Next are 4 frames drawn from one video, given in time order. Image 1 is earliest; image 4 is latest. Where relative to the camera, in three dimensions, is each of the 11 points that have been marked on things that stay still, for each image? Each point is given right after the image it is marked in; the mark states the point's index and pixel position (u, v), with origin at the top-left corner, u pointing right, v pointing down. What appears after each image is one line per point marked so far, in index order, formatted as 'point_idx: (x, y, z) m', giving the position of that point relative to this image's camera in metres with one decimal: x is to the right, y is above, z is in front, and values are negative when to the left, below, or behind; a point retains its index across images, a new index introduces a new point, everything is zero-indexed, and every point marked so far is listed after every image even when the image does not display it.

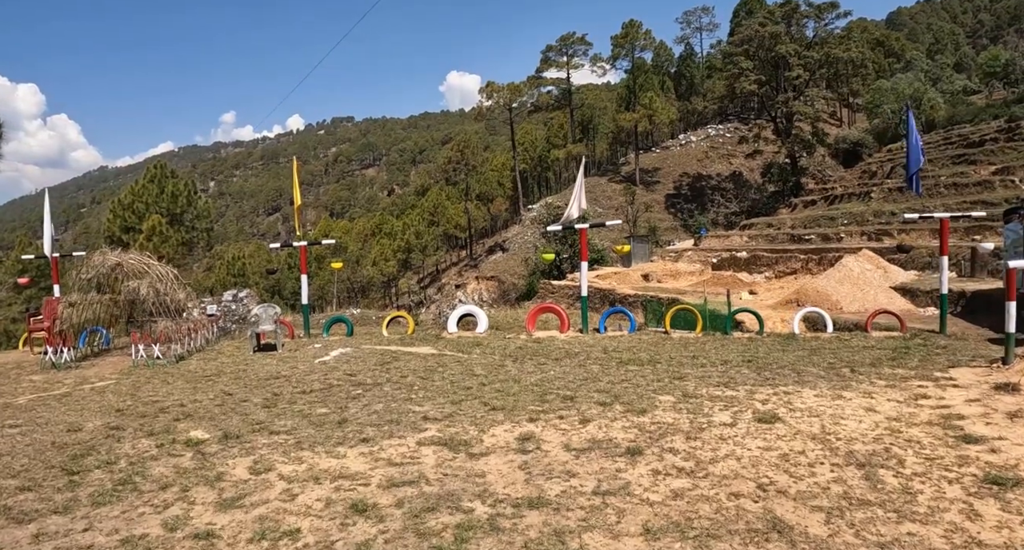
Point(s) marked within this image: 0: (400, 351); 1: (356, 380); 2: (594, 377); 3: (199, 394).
0: (-1.3, -0.9, +8.0) m
1: (-1.5, -1.0, +6.4) m
2: (+0.8, -1.0, +6.5) m
3: (-3.0, -1.1, +6.5) m
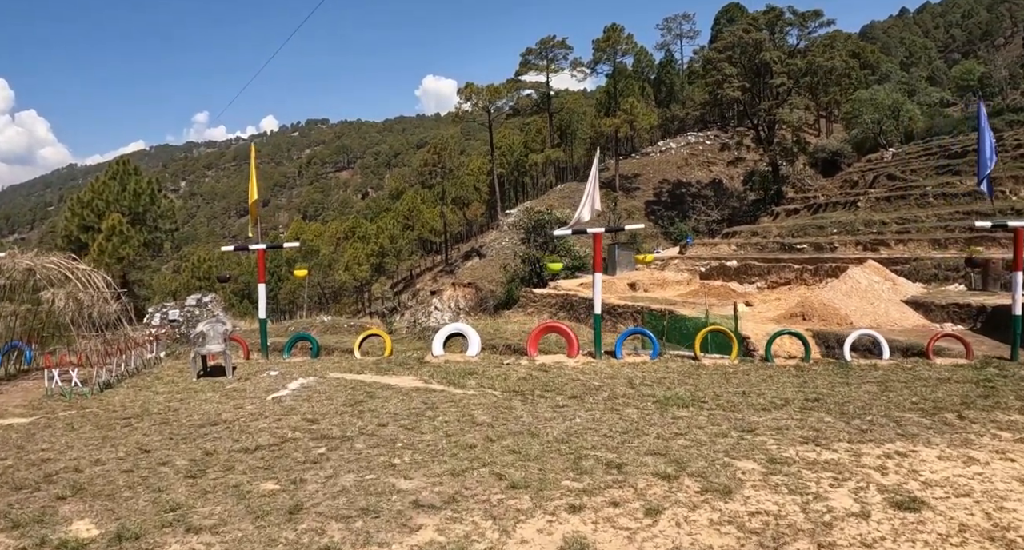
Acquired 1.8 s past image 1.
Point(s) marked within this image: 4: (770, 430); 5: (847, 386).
0: (-1.3, -1.0, +6.4) m
1: (-1.4, -1.1, +4.8) m
2: (+0.9, -1.1, +5.0) m
3: (-2.9, -1.2, +4.8) m
4: (+1.9, -1.1, +5.0) m
5: (+3.4, -1.1, +6.9) m
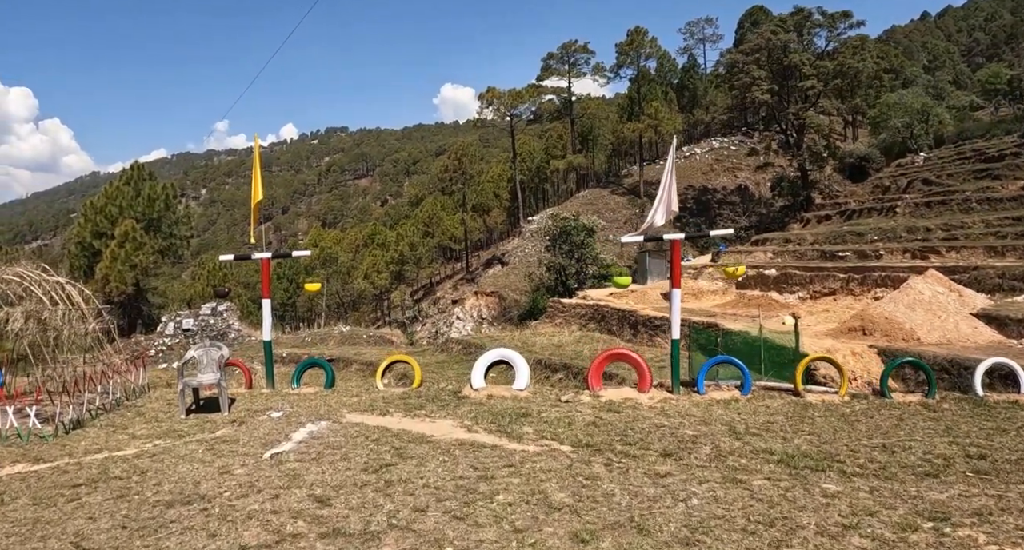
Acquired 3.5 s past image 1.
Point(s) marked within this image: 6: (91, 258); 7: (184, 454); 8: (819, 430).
0: (-0.8, -1.1, +5.0) m
1: (-0.9, -1.2, +3.4) m
2: (+1.4, -1.2, +3.5) m
3: (-2.4, -1.3, +3.4) m
4: (+2.3, -1.2, +3.5) m
5: (+3.9, -1.2, +5.4) m
6: (-12.3, +0.5, +19.9) m
7: (-2.2, -1.2, +4.6) m
8: (+2.4, -1.2, +5.5) m
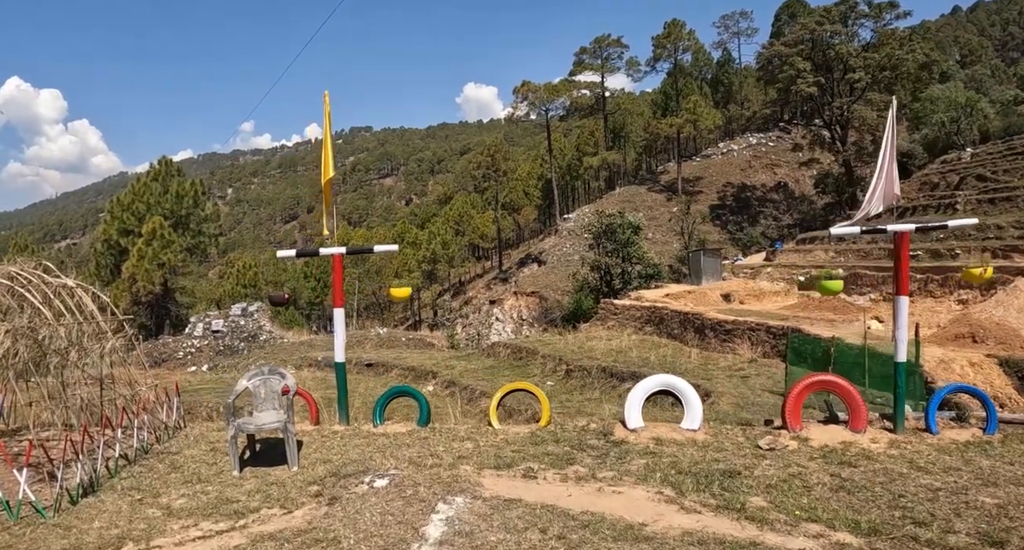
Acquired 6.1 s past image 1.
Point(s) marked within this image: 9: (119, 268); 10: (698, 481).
0: (+0.4, -1.1, +3.2) m
1: (+0.2, -1.2, +1.6) m
2: (+2.4, -1.2, +1.7) m
3: (-1.3, -1.3, +1.7) m
4: (+3.4, -1.2, +1.6) m
5: (+5.0, -1.2, +3.5) m
6: (-10.7, +0.5, +18.5) m
7: (-1.1, -1.2, +2.9) m
8: (+3.6, -1.2, +3.6) m
9: (-10.6, +0.2, +18.4) m
10: (+1.0, -1.1, +3.7) m
